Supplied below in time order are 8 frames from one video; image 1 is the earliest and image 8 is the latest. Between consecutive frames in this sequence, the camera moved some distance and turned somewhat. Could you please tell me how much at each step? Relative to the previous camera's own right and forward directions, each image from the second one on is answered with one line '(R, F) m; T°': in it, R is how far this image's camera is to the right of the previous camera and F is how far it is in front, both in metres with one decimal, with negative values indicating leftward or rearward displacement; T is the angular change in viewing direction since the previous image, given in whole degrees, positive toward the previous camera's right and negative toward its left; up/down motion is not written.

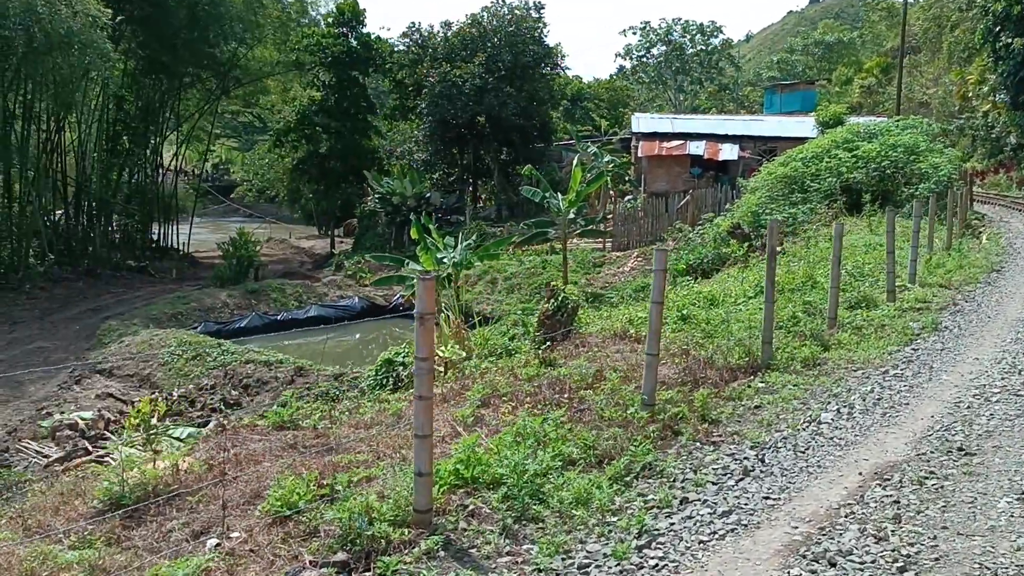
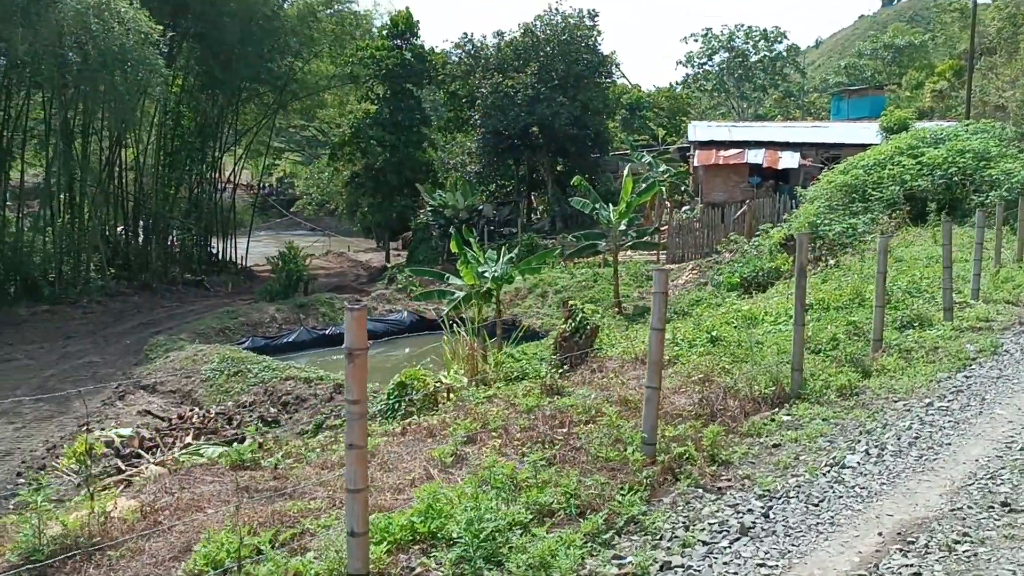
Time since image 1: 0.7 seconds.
(+0.2, +0.2) m; -4°
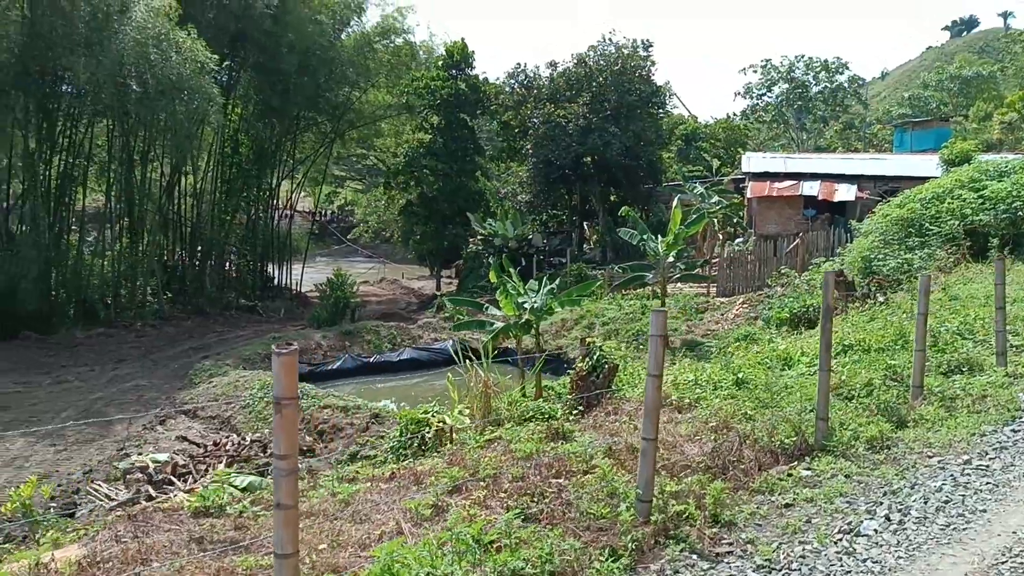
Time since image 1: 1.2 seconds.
(+0.2, +0.1) m; -4°
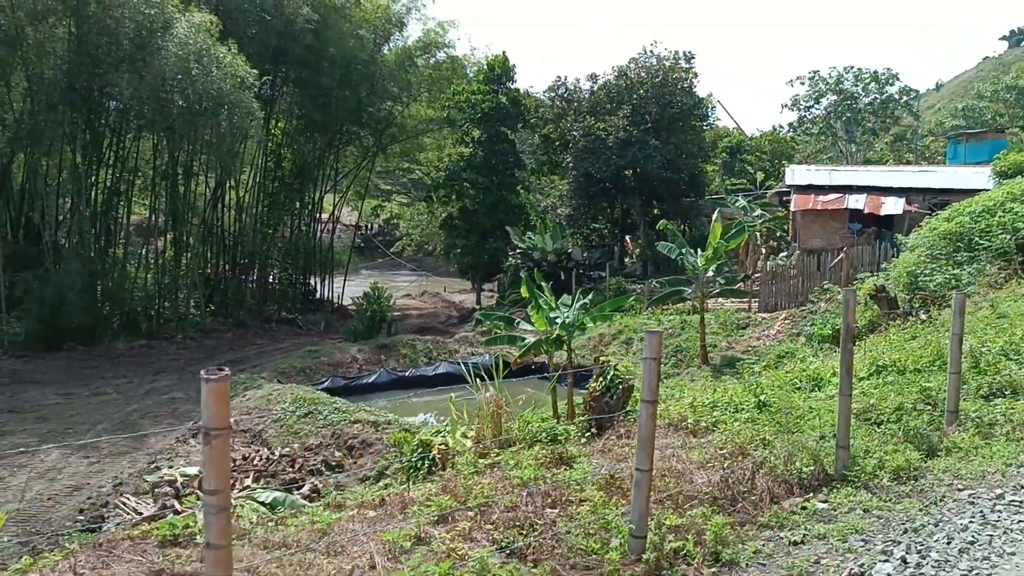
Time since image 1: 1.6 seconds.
(+0.1, +0.1) m; -3°
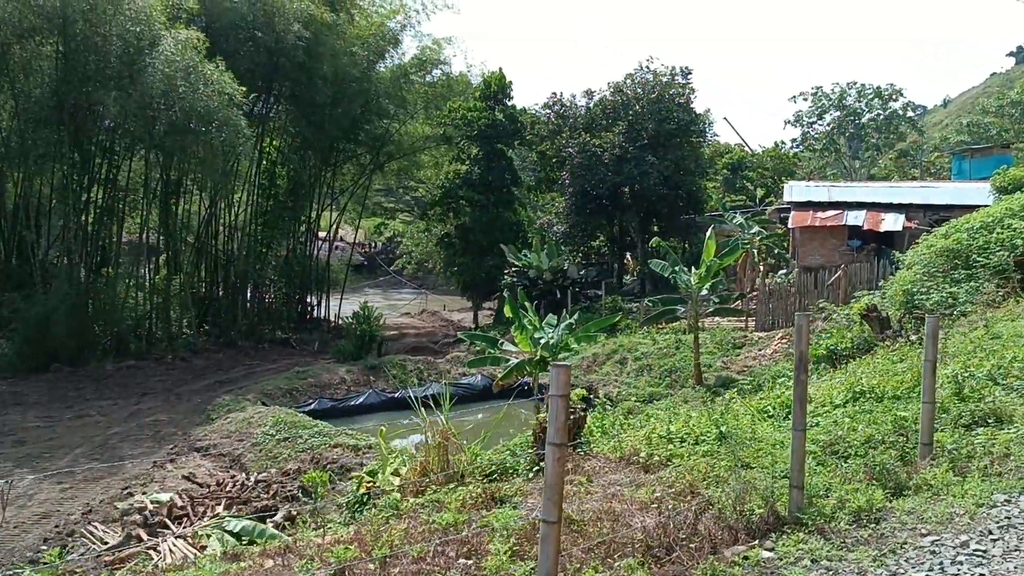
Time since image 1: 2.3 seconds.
(+0.2, +0.2) m; 0°
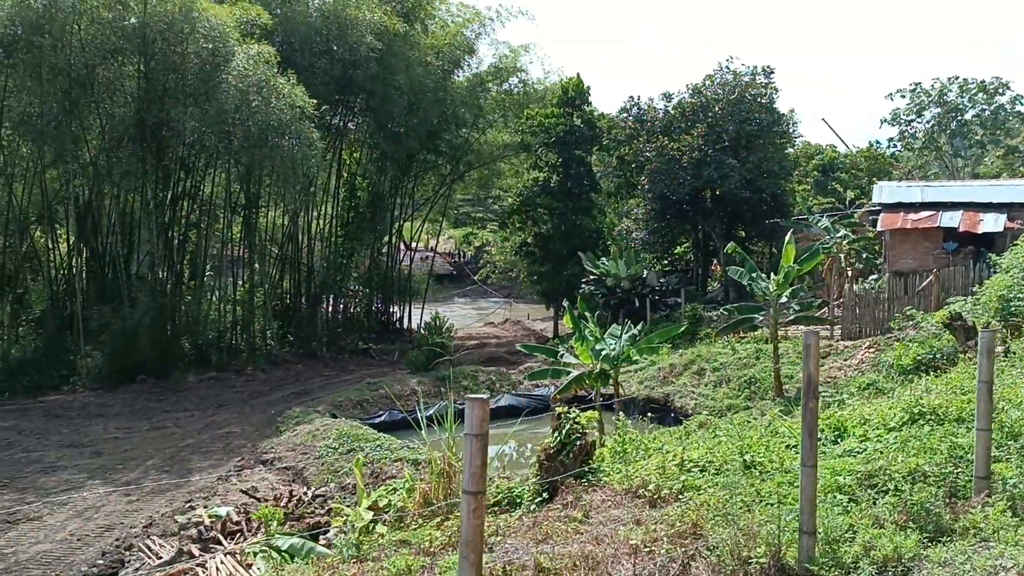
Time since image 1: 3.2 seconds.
(+0.3, +0.2) m; -6°
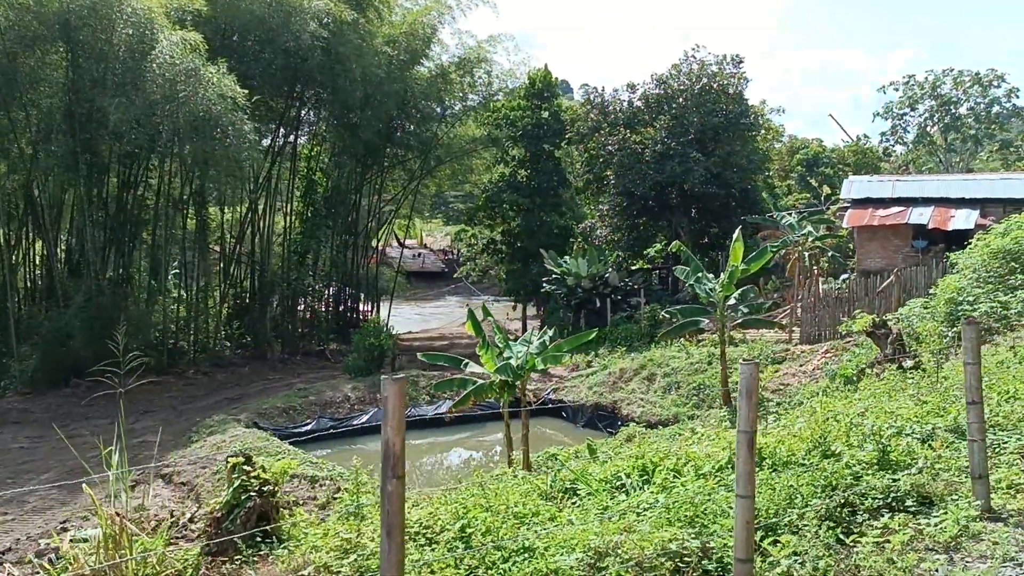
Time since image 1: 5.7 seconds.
(+0.9, +0.6) m; -1°
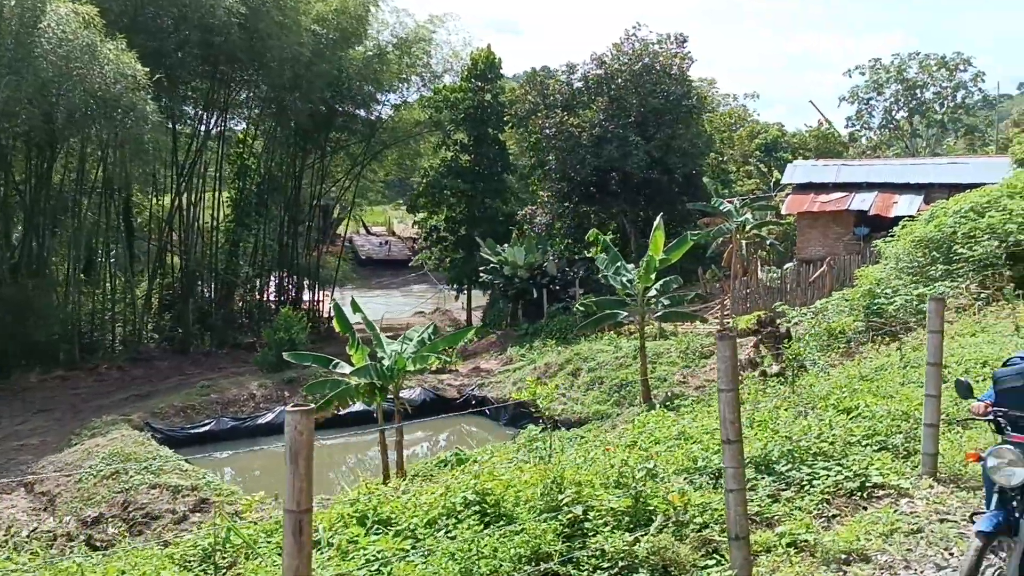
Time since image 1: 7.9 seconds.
(+0.8, +0.6) m; +1°
